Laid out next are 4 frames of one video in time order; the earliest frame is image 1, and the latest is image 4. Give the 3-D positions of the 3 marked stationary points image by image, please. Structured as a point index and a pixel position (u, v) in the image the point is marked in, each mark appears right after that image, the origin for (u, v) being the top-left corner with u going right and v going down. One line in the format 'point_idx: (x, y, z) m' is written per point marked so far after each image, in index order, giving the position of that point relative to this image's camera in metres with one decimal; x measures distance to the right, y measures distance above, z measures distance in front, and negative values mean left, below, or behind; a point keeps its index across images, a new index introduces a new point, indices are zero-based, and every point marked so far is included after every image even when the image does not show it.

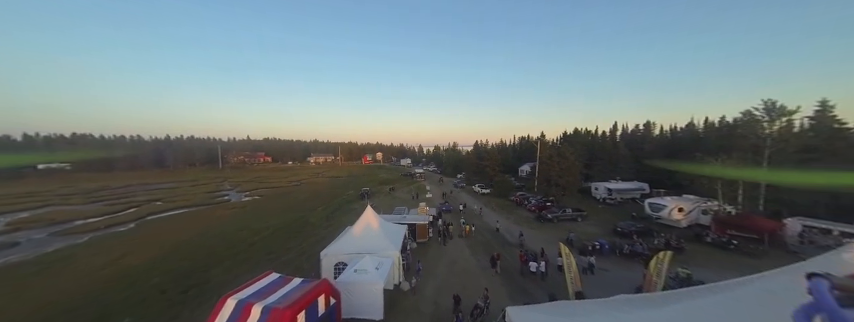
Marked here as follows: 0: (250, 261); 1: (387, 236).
0: (-13.2, -7.5, +17.0) m
1: (-2.7, -4.9, +14.8) m
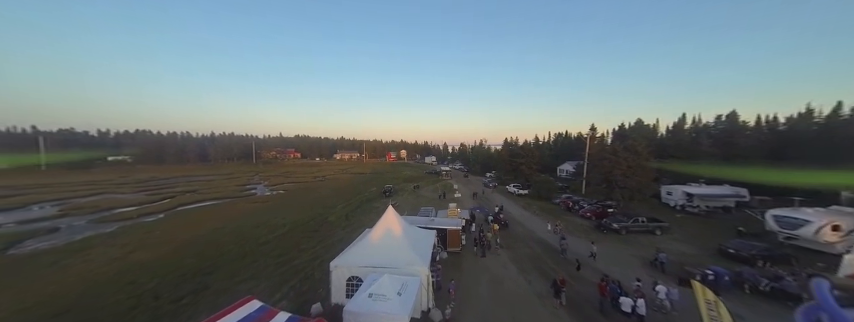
0: (-11.1, -6.7, +15.0) m
1: (-0.8, -4.3, +11.6) m
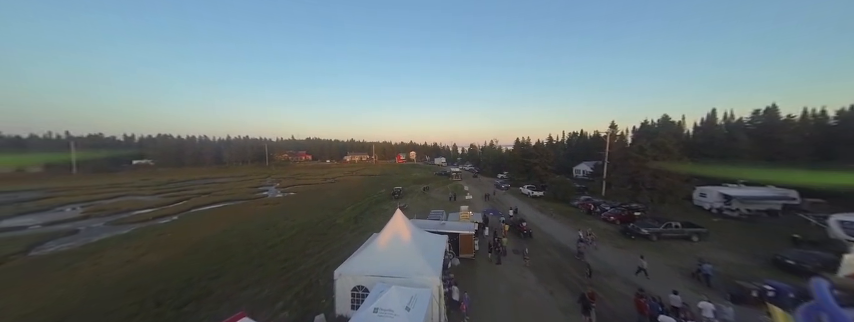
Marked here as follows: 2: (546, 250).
0: (-10.4, -6.8, +14.5) m
1: (-0.3, -4.3, +10.7) m
2: (+8.3, -6.2, +15.8) m
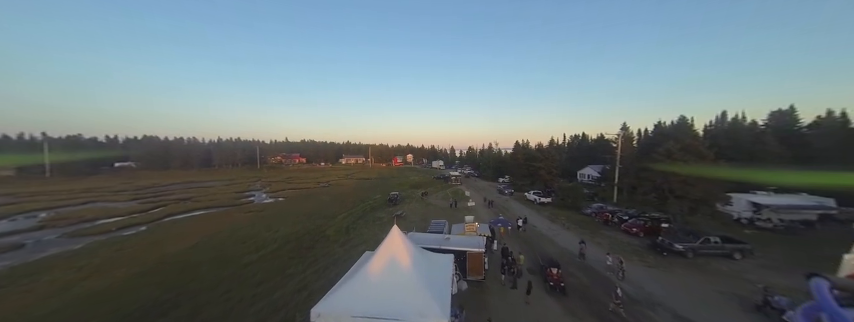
0: (-10.3, -7.1, +12.0) m
1: (-0.1, -4.6, +8.4) m
2: (+8.4, -6.5, +13.6) m
